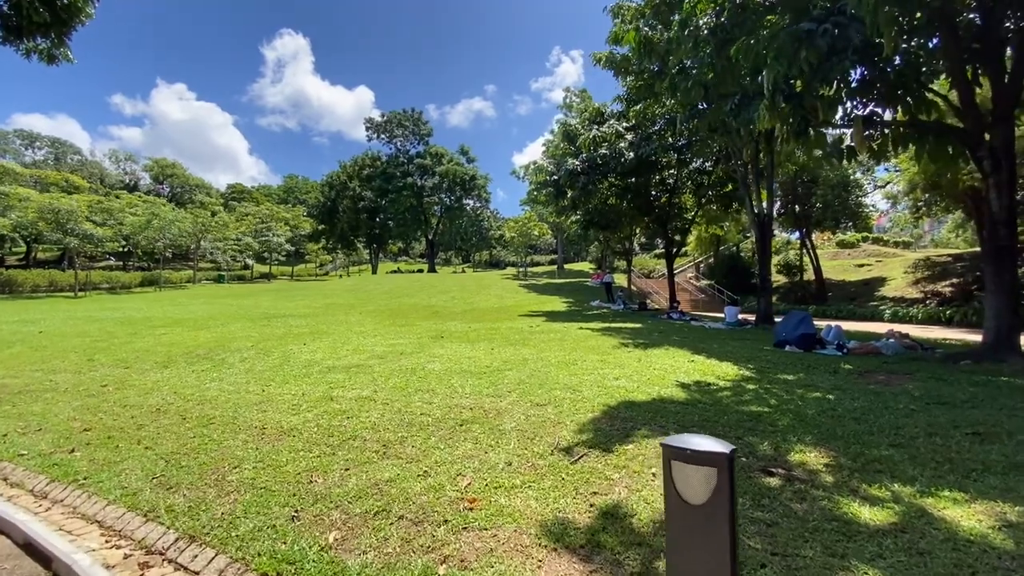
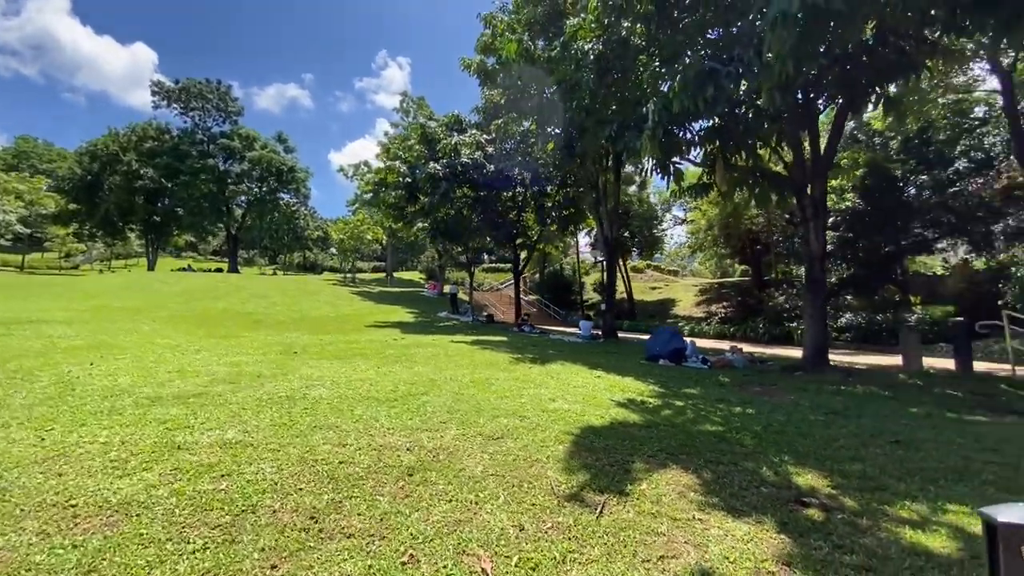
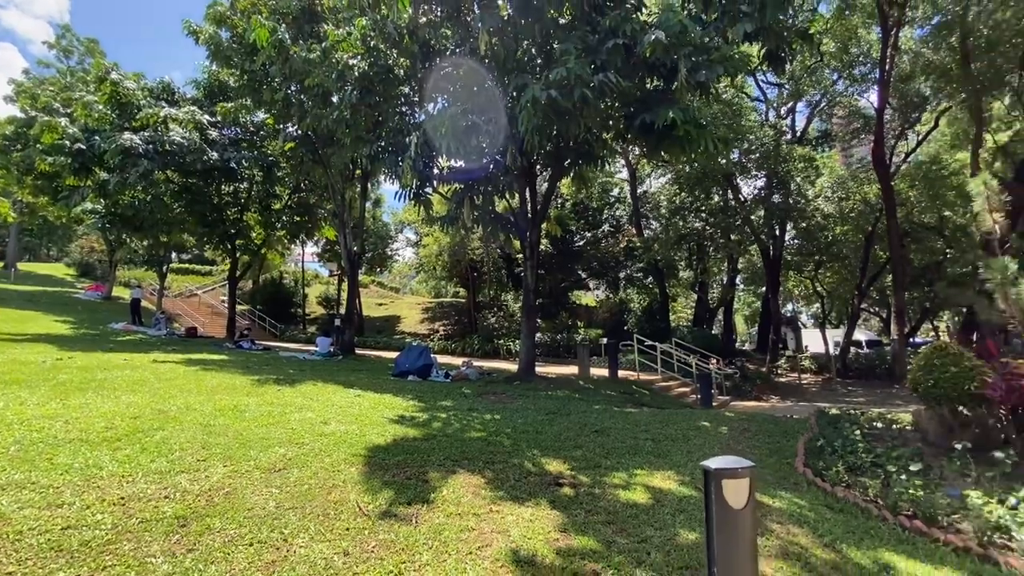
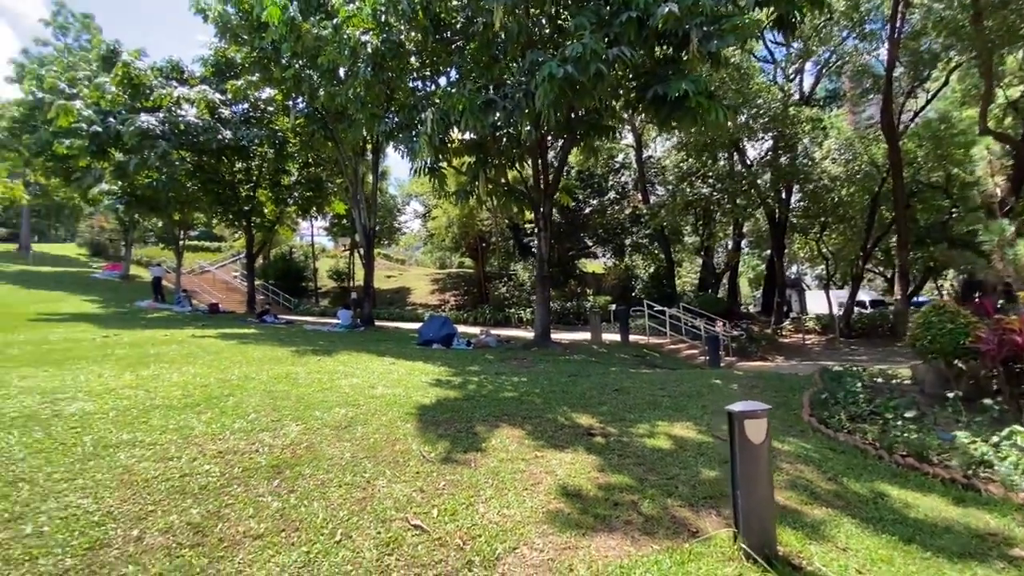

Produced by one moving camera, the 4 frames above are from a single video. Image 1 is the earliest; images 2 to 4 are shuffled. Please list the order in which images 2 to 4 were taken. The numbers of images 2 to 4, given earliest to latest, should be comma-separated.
2, 3, 4
